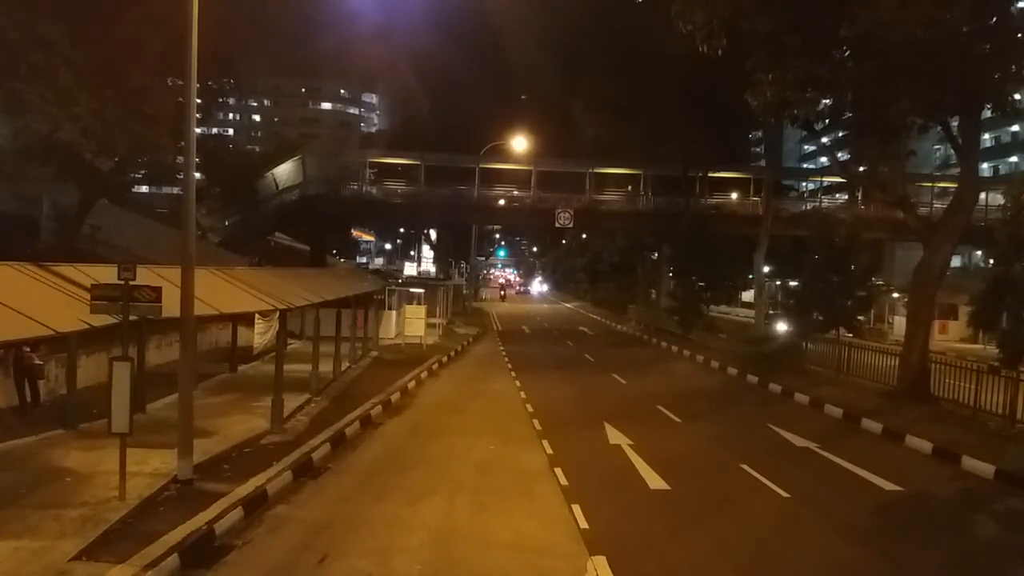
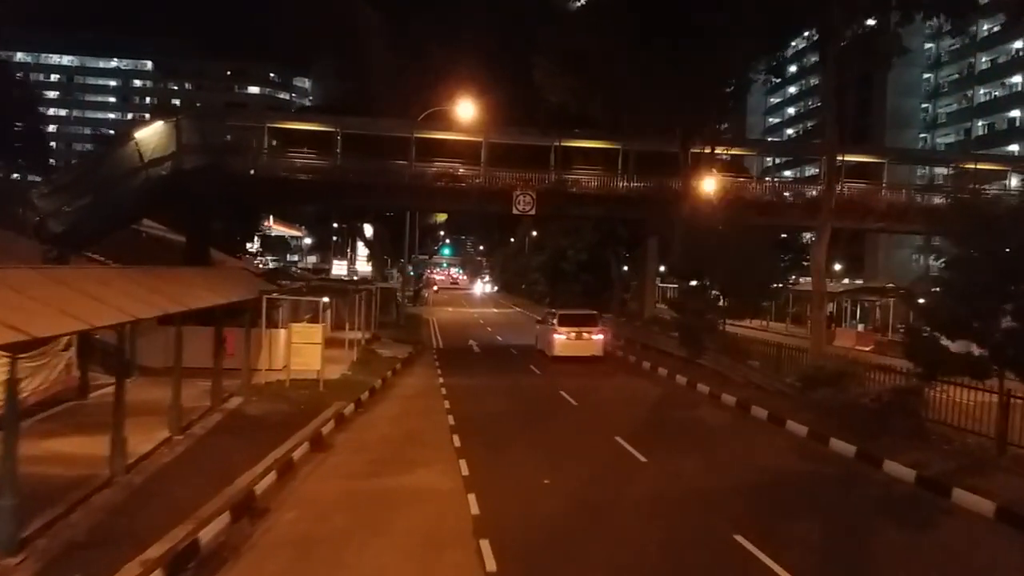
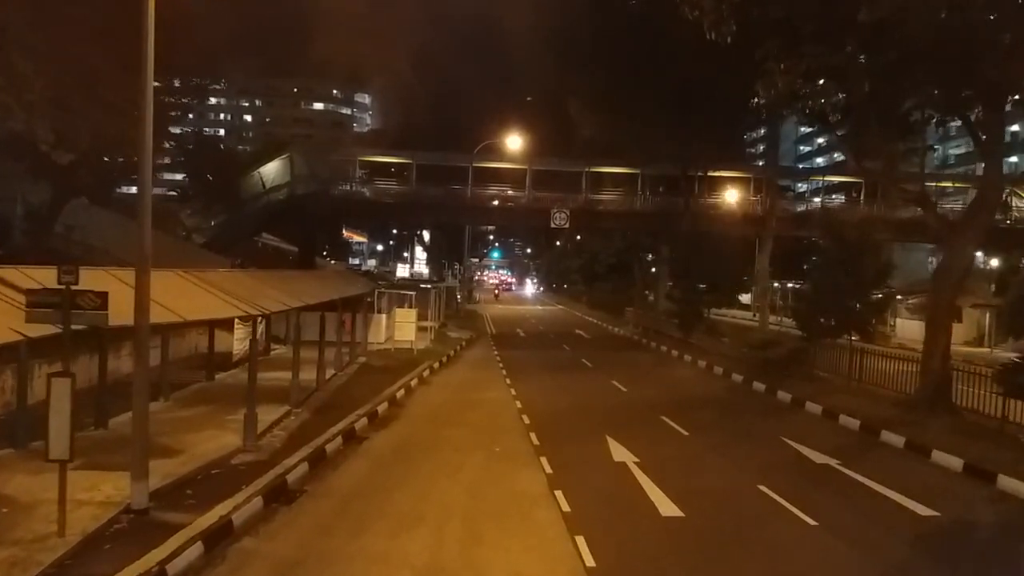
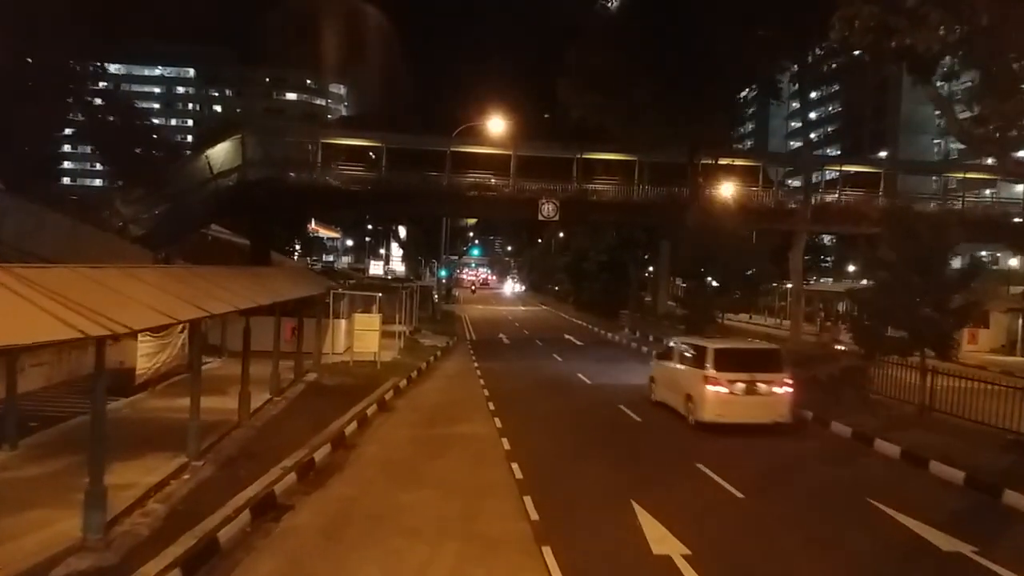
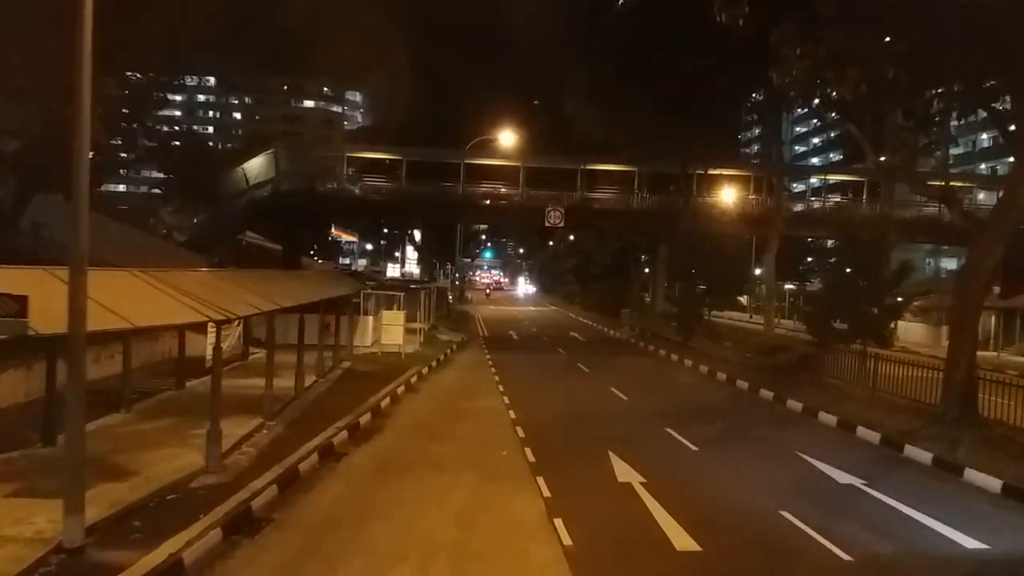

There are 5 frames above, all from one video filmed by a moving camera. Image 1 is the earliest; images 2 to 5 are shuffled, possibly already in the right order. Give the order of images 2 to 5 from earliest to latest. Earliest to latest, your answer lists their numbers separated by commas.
3, 5, 4, 2
